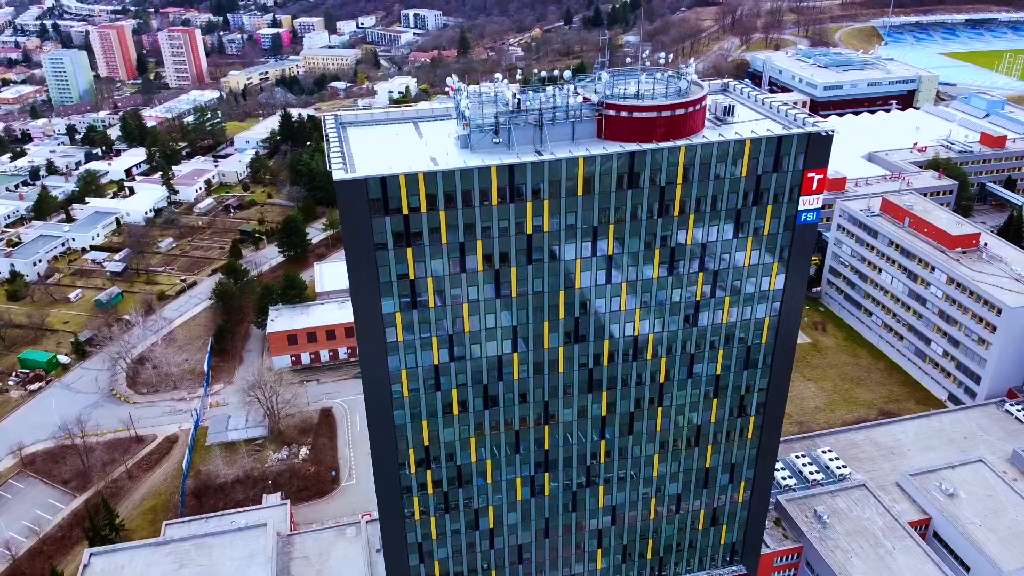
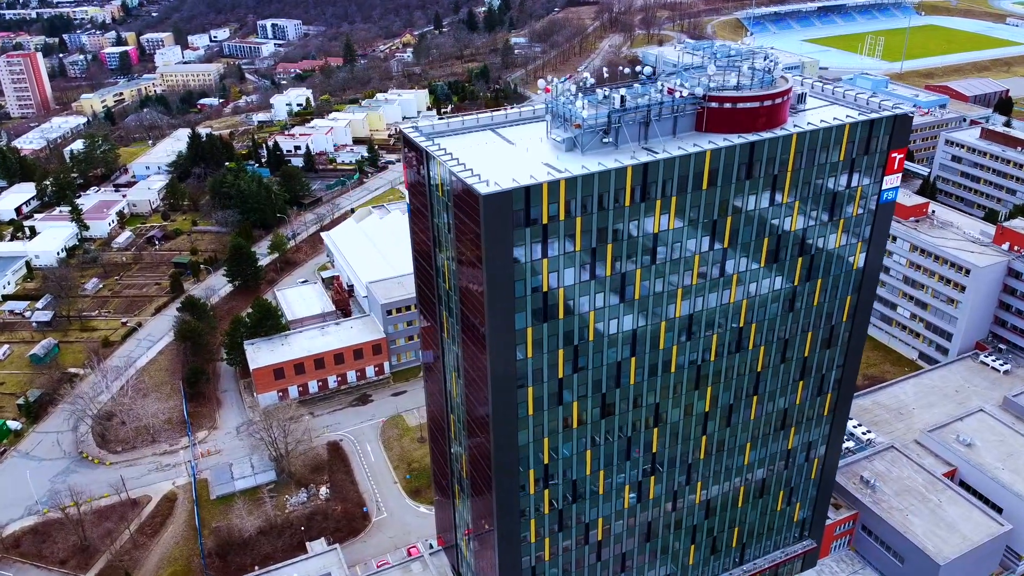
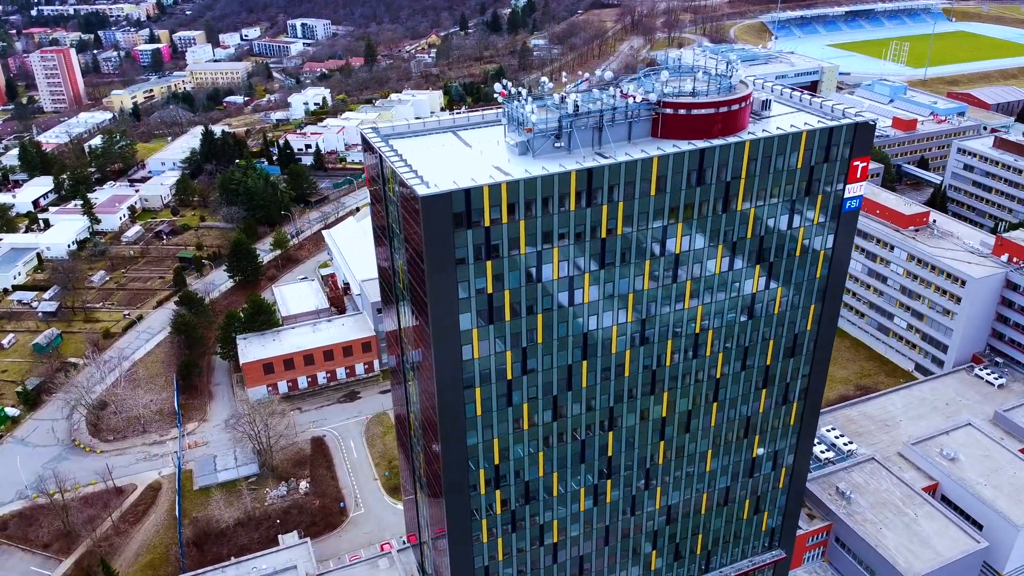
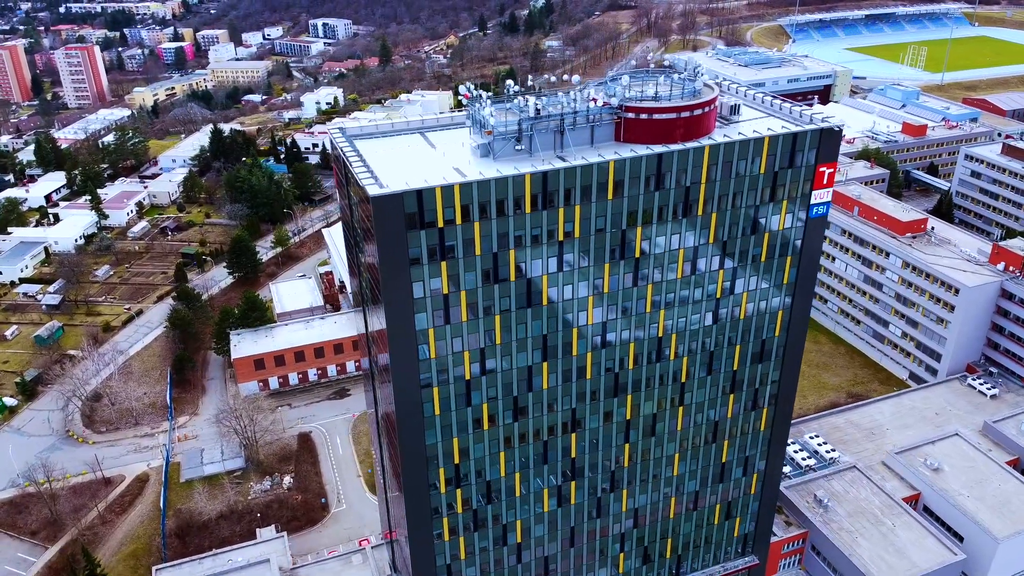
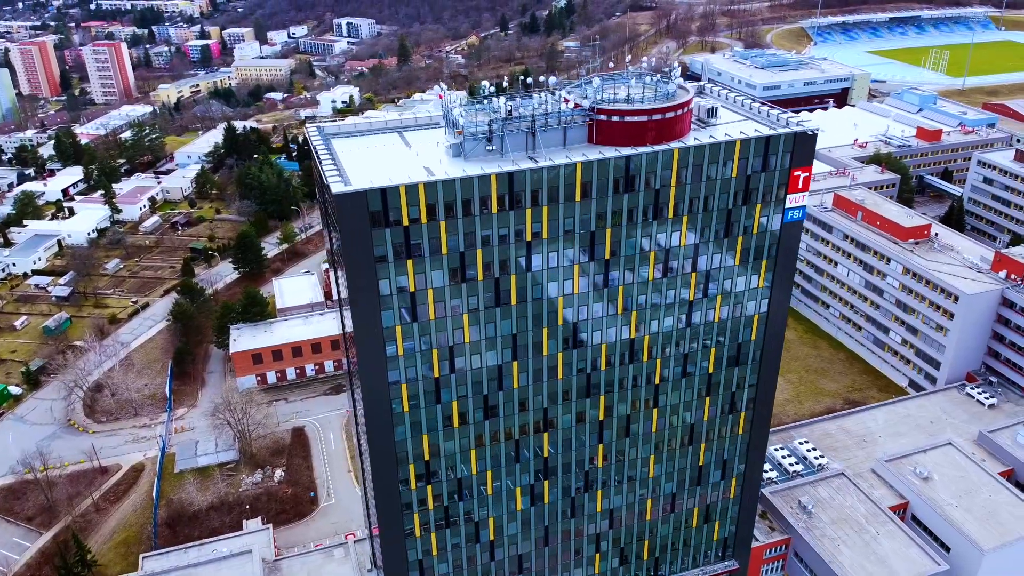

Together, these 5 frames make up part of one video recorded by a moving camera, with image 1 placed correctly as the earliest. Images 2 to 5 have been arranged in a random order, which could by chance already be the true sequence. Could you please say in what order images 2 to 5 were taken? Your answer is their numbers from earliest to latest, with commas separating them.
5, 4, 3, 2
